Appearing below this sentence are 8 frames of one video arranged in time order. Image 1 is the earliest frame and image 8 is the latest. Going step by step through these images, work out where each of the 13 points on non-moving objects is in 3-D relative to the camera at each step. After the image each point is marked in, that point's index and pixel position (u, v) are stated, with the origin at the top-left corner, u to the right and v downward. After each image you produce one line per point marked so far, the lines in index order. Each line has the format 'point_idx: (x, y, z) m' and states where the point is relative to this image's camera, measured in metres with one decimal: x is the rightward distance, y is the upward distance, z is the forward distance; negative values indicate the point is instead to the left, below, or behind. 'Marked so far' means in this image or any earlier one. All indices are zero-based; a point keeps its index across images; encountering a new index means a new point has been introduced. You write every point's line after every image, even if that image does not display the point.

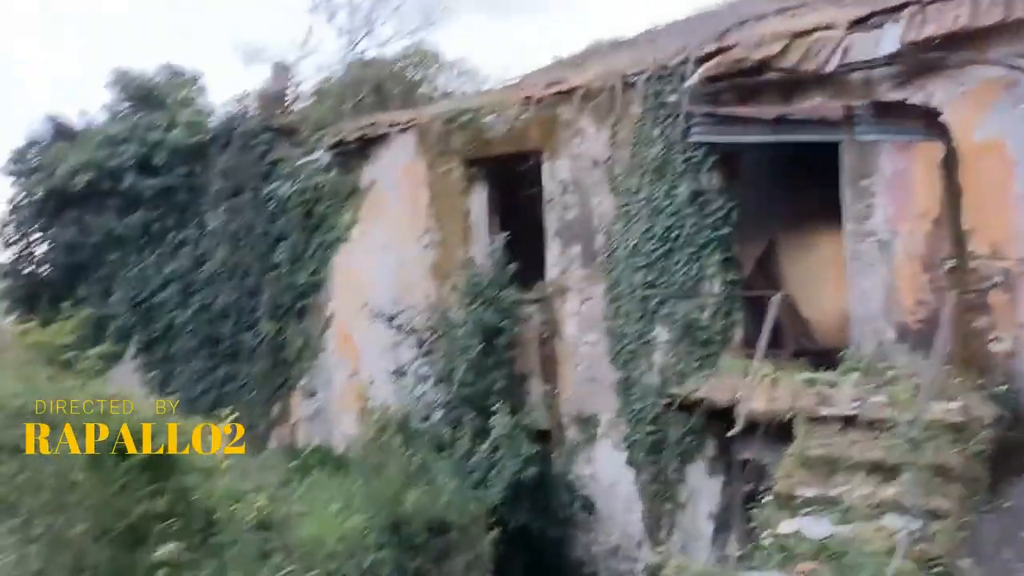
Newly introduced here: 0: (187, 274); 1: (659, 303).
0: (-5.0, +0.2, +11.7) m
1: (+1.5, -0.2, +7.7) m
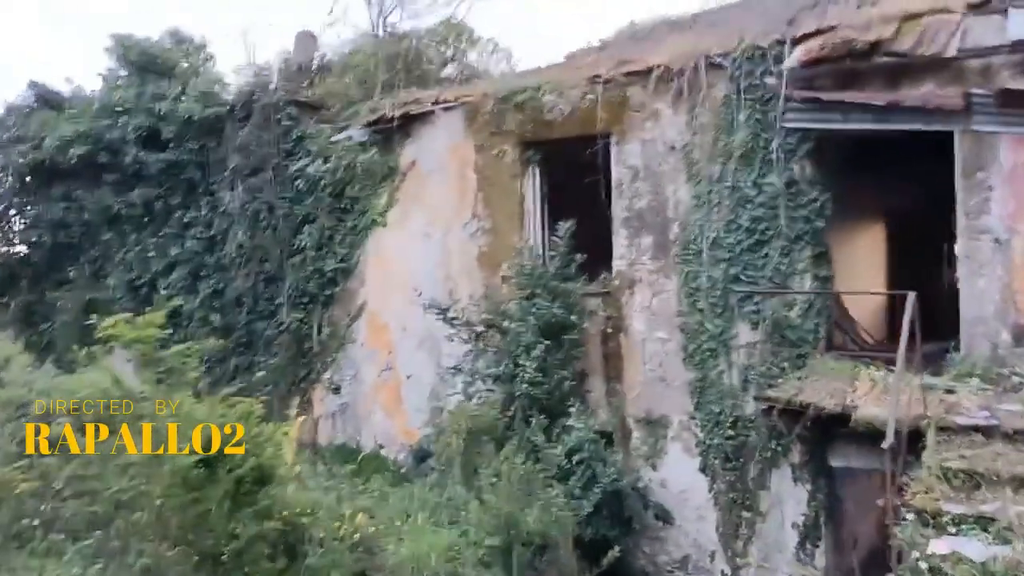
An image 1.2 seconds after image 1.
0: (-4.5, +0.4, +10.9) m
1: (+2.2, -0.1, +7.3) m
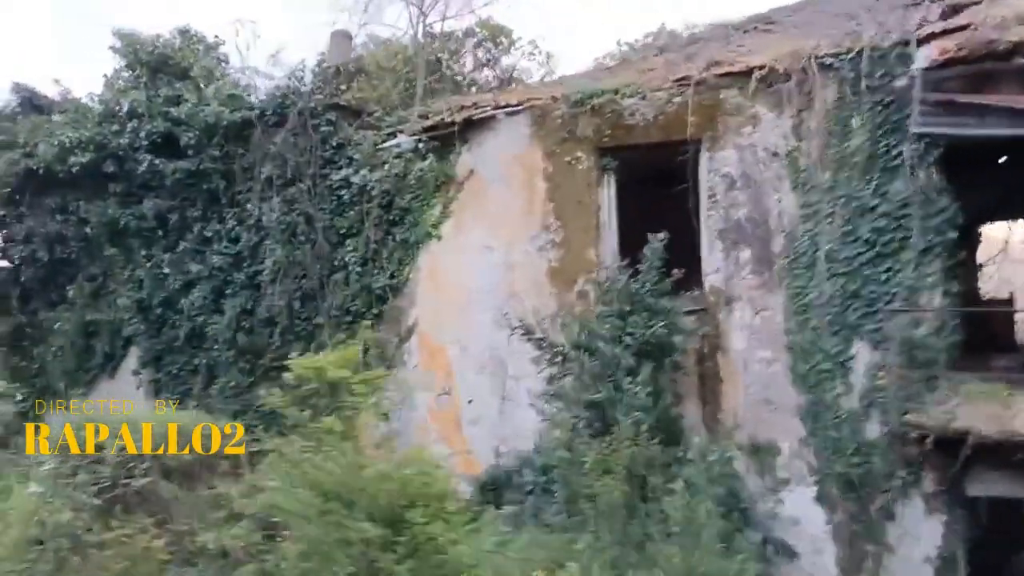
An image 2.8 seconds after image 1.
0: (-3.8, +0.2, +10.0) m
1: (+3.1, -0.2, +6.8) m
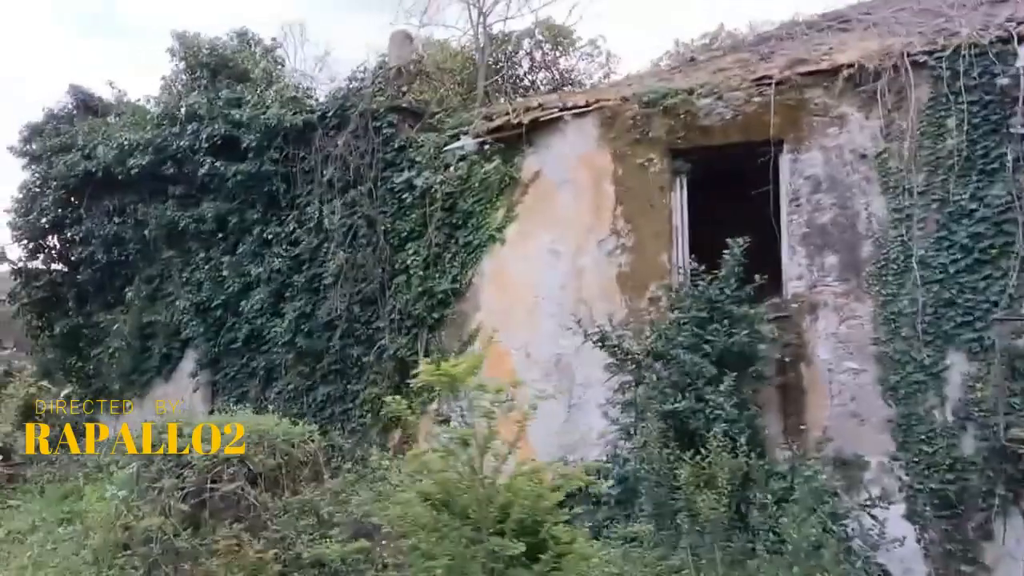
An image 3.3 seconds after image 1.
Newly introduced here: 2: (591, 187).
0: (-3.0, +0.1, +9.9) m
1: (+3.8, -0.3, +6.5) m
2: (+0.9, +1.1, +8.3) m
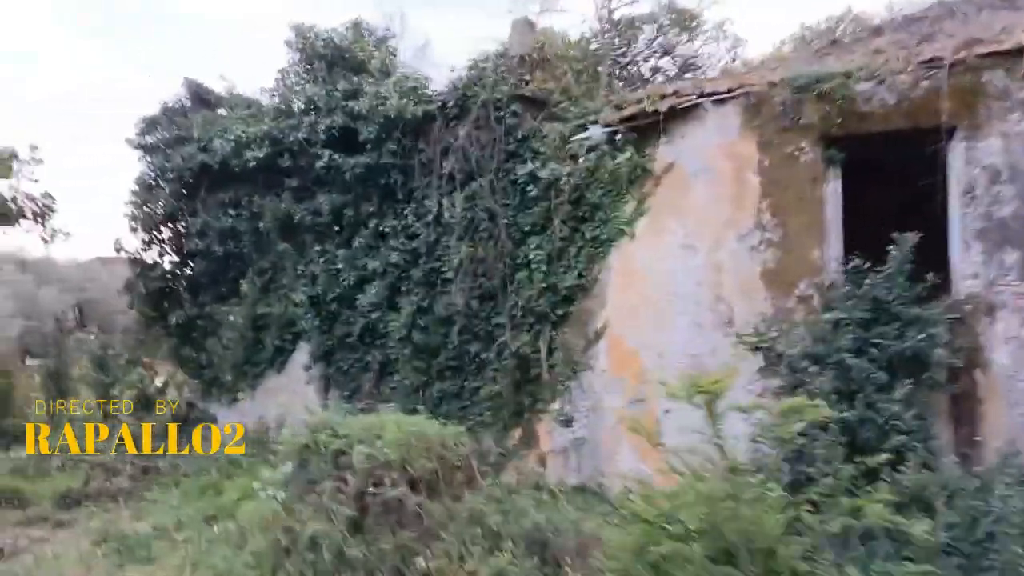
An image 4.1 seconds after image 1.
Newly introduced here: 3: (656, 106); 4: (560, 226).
0: (-1.5, +0.2, +9.8) m
1: (+5.1, -0.3, +5.8) m
2: (+2.3, +1.1, +7.9) m
3: (+1.6, +2.0, +8.2) m
4: (+0.6, +0.7, +8.8) m
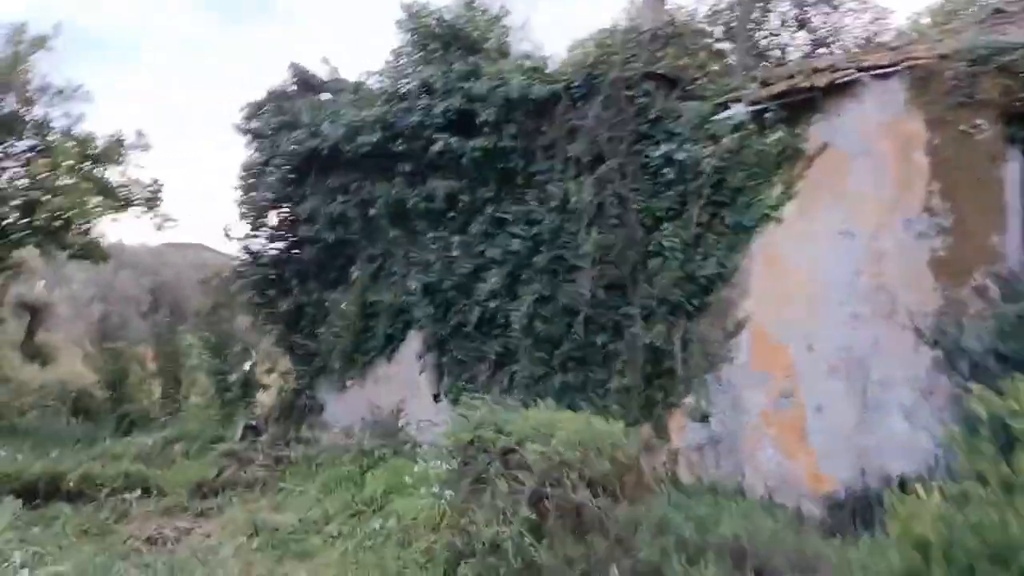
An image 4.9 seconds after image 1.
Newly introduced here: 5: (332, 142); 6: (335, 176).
0: (+0.1, +0.4, +9.5) m
1: (+6.3, -0.3, +5.1) m
2: (+3.7, +1.2, +7.3) m
3: (+3.0, +2.1, +7.7) m
4: (+2.0, +0.8, +8.3) m
5: (-2.5, +2.0, +10.6) m
6: (-2.6, +1.6, +11.0) m
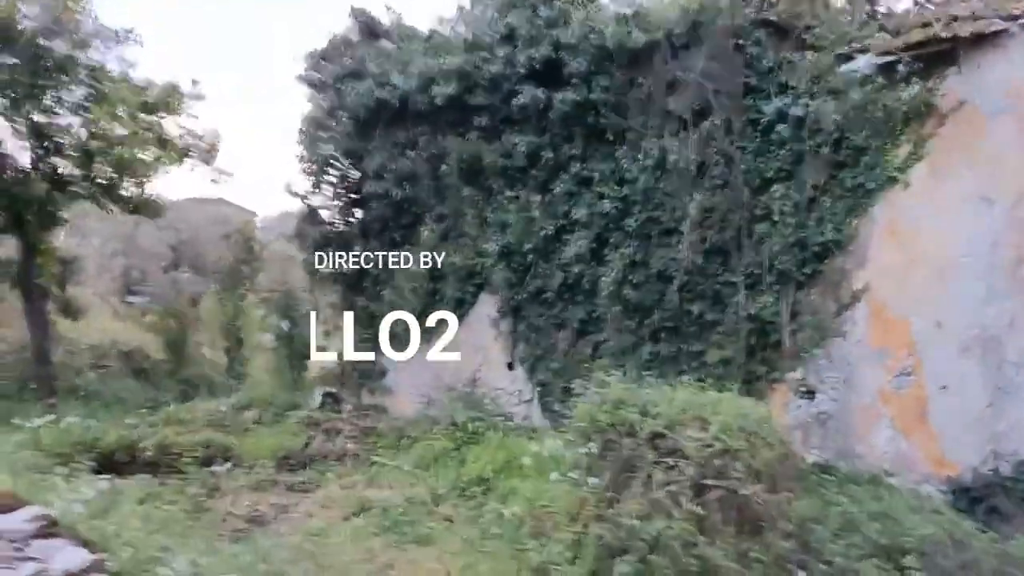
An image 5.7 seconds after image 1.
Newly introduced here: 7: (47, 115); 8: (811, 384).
0: (+1.1, +0.8, +8.9) m
1: (+7.3, -0.2, +4.5) m
2: (+4.7, +1.5, +6.6) m
3: (+4.0, +2.4, +7.0) m
4: (+3.1, +1.2, +7.7) m
5: (-1.4, +2.6, +10.0) m
6: (-1.5, +2.2, +10.4) m
7: (-5.2, +1.9, +8.3) m
8: (+3.1, -1.0, +7.9) m
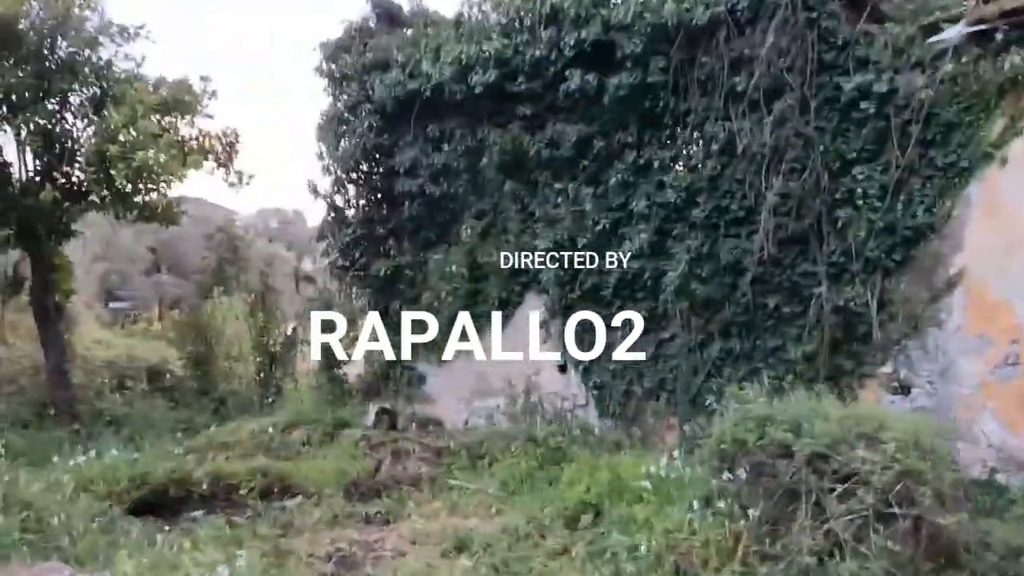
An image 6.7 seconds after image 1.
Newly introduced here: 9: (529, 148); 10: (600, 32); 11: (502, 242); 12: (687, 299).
0: (+1.8, +0.8, +8.4) m
1: (+8.1, 0.0, +4.1) m
2: (+5.4, +1.6, +6.2) m
3: (+4.6, +2.5, +6.5) m
4: (+3.7, +1.3, +7.2) m
5: (-0.9, +2.5, +9.3) m
6: (-0.9, +2.1, +9.7) m
7: (-4.6, +1.7, +7.6) m
8: (+3.8, -0.9, +7.4) m
9: (+0.2, +1.7, +9.1) m
10: (+1.0, +2.8, +8.4) m
11: (-0.1, +0.6, +9.7) m
12: (+1.9, -0.1, +8.3) m
